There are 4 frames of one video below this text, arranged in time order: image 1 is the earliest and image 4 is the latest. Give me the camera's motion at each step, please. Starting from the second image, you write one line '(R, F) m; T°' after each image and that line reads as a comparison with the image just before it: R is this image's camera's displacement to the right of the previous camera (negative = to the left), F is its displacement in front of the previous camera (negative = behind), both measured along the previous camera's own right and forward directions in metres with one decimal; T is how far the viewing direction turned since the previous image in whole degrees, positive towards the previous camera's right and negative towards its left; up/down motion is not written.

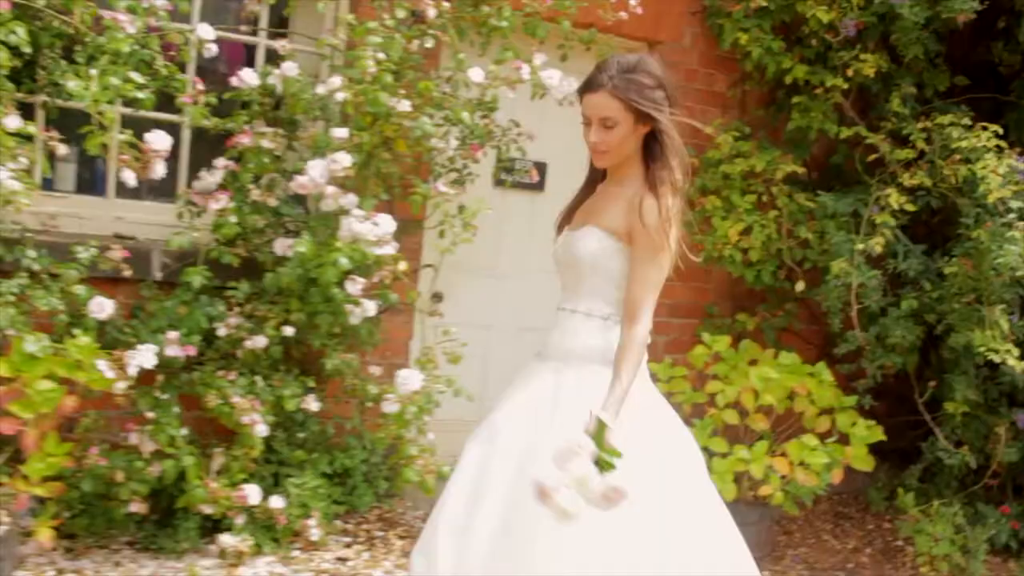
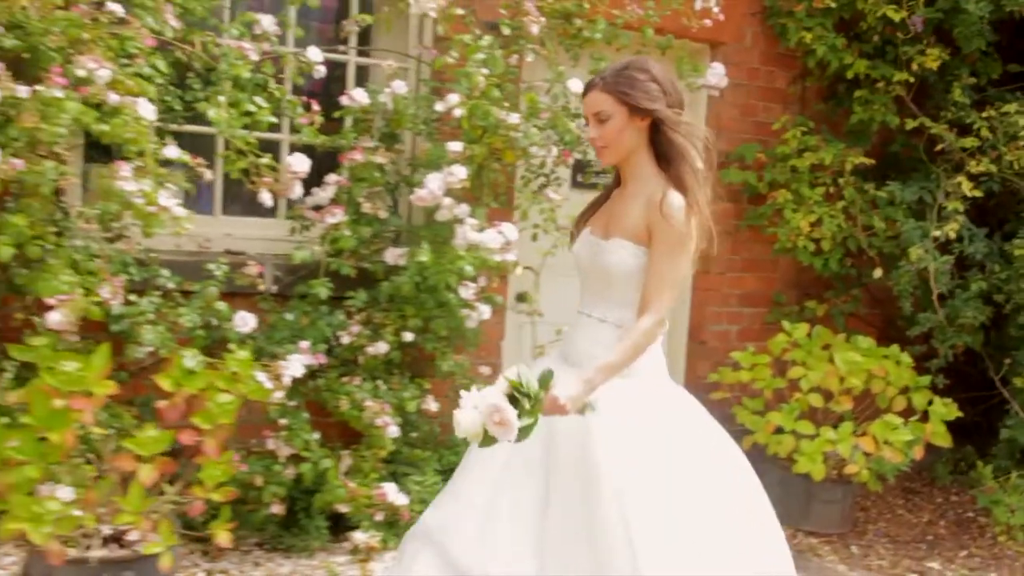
(-0.4, -0.2) m; 0°
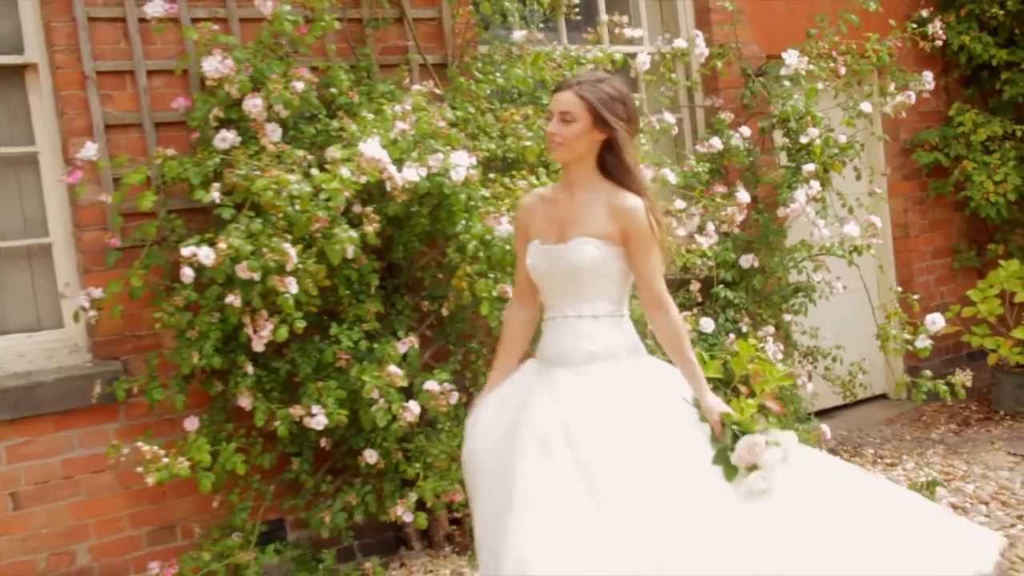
(-2.0, -1.0) m; +6°
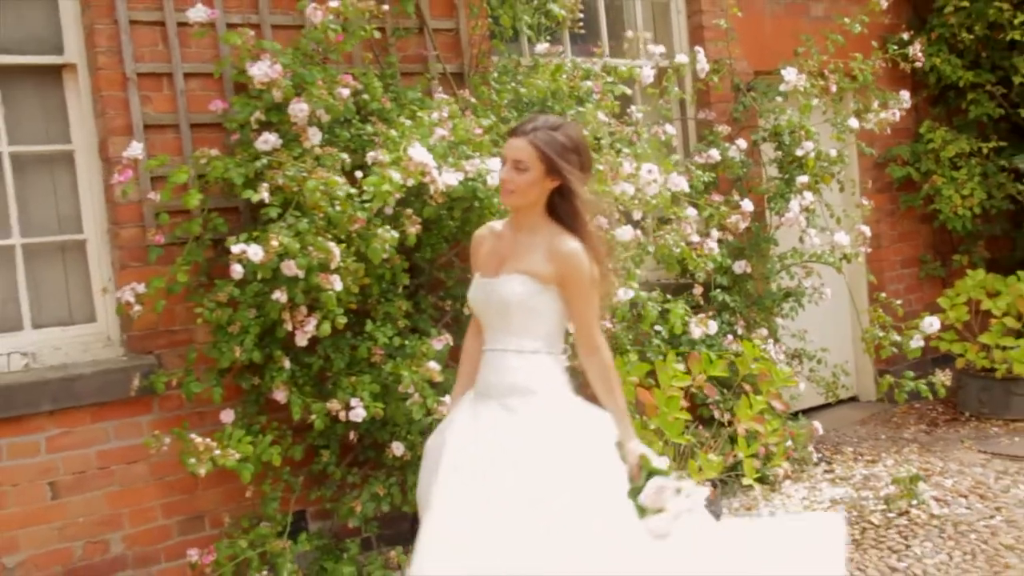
(-0.3, -0.2) m; +3°
